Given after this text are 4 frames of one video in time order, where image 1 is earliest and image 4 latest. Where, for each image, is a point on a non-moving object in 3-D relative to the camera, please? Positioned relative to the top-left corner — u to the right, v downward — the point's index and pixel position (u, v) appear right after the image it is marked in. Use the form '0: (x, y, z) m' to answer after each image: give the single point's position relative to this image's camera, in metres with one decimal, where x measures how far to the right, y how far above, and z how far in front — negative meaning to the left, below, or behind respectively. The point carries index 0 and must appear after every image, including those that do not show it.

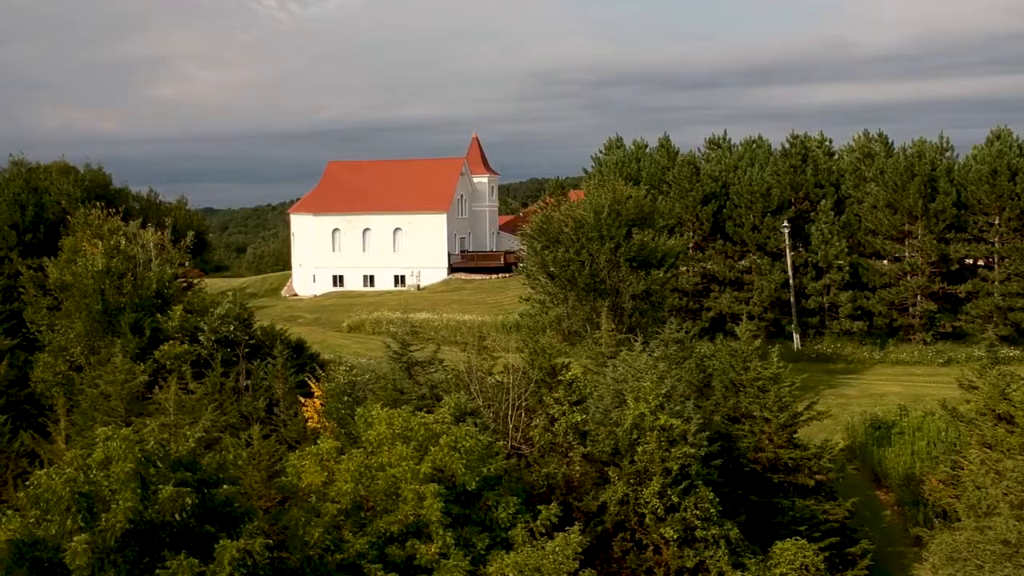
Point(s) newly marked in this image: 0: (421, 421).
0: (-1.6, -2.3, +15.5) m
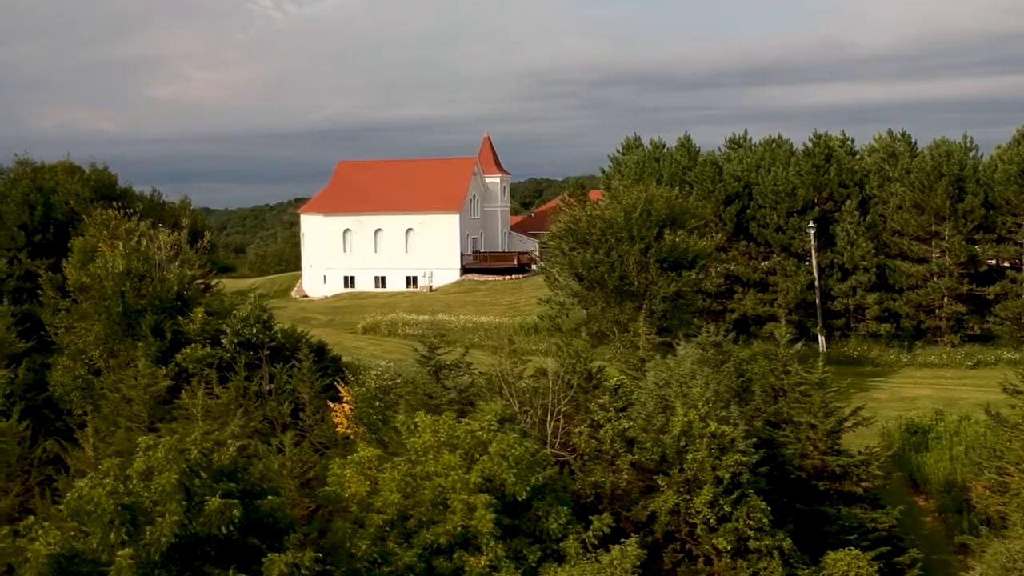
0: (-0.8, -2.4, +15.0) m
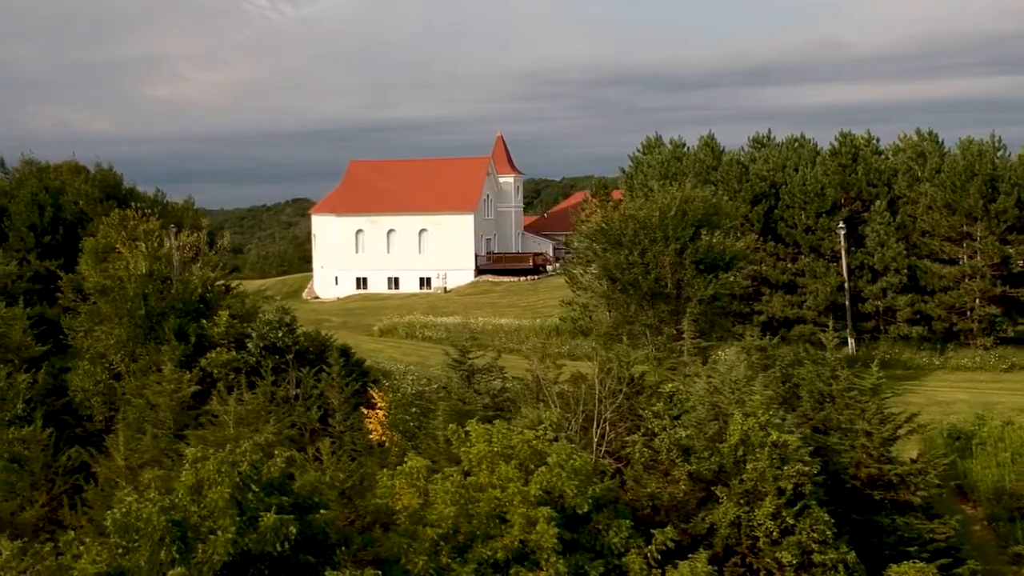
0: (+0.2, -2.4, +14.4) m
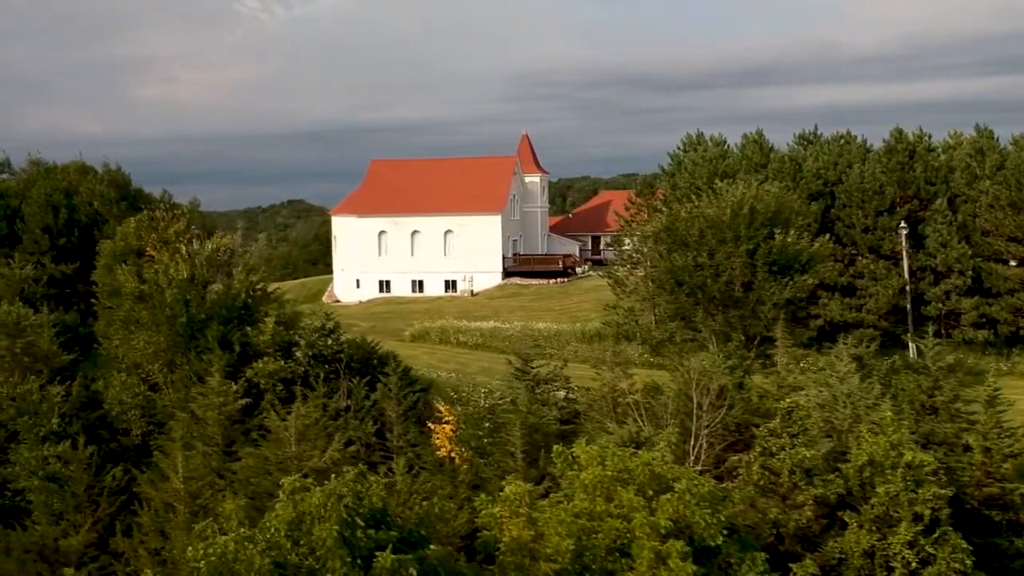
0: (+1.9, -2.5, +13.0) m
